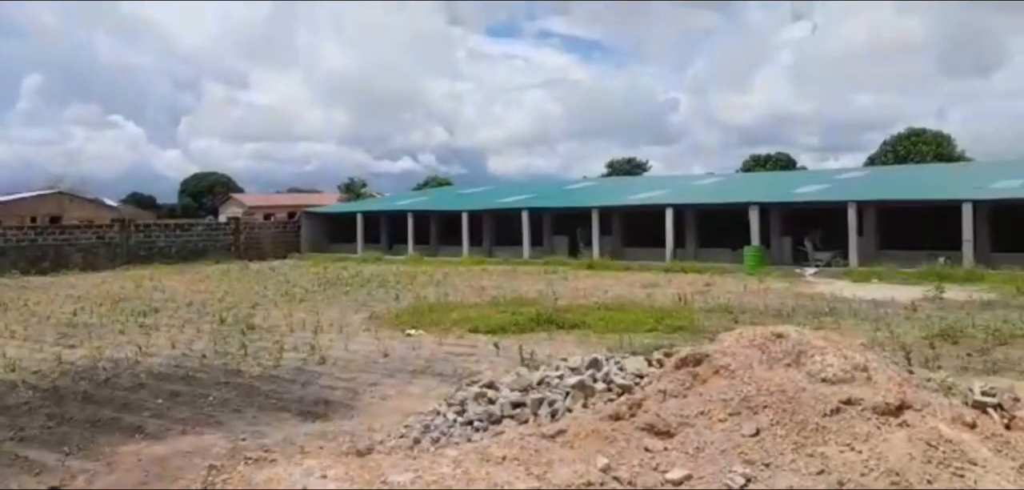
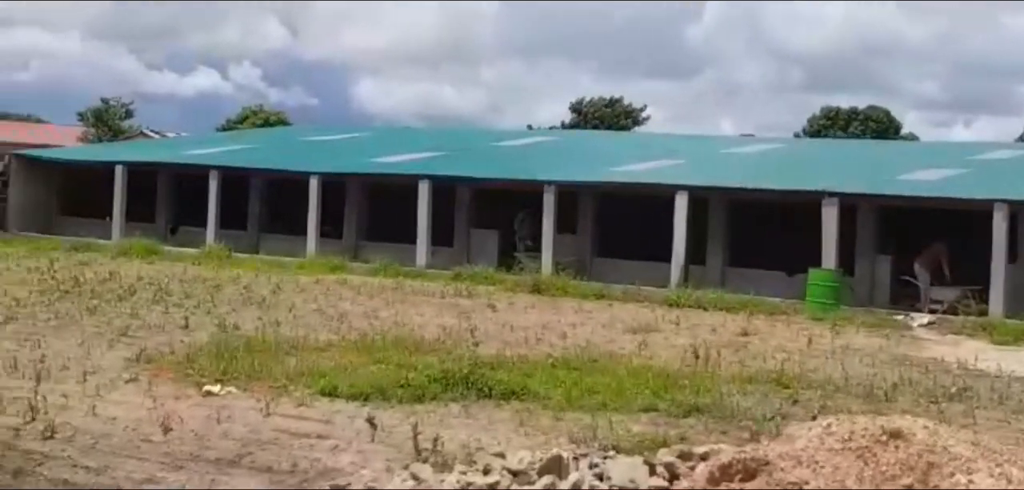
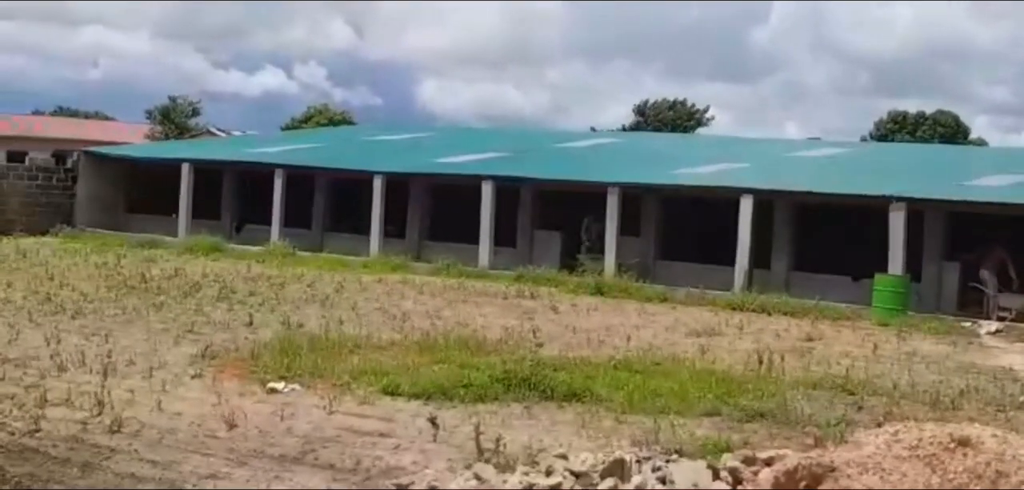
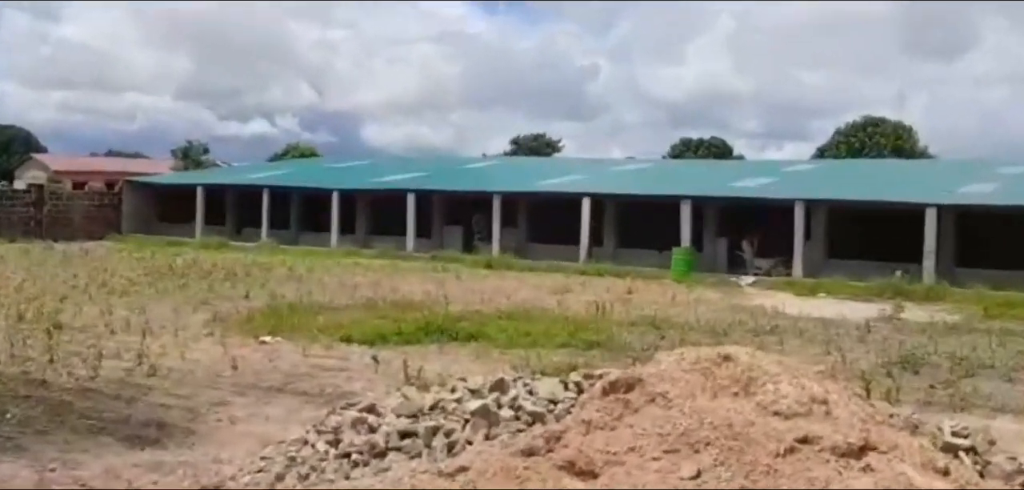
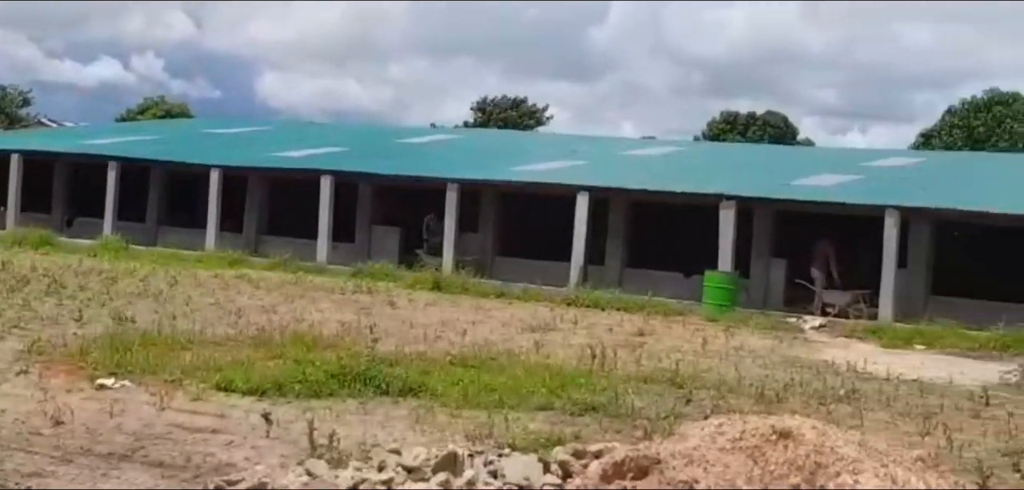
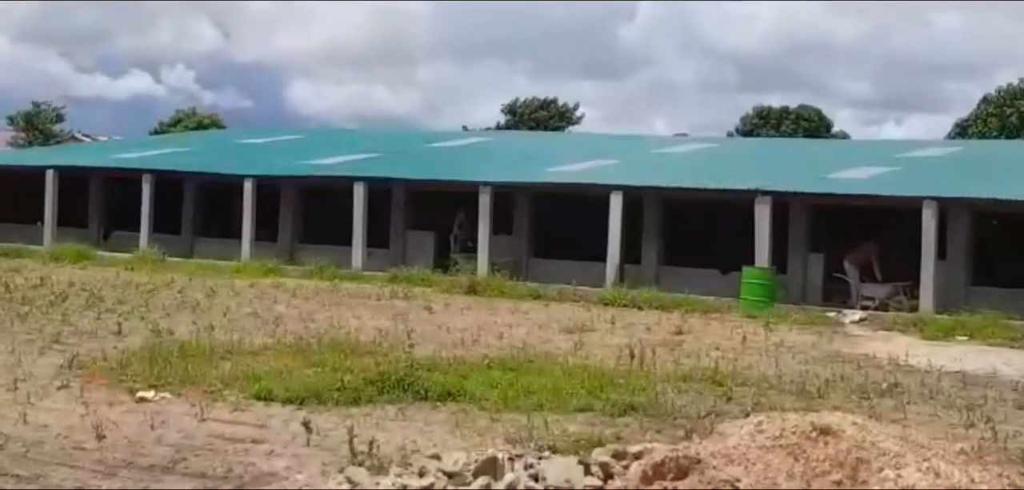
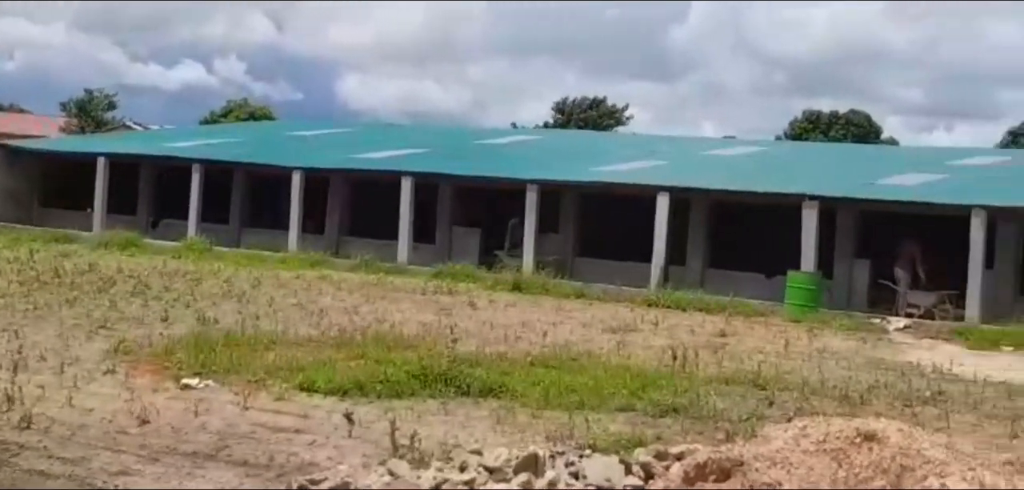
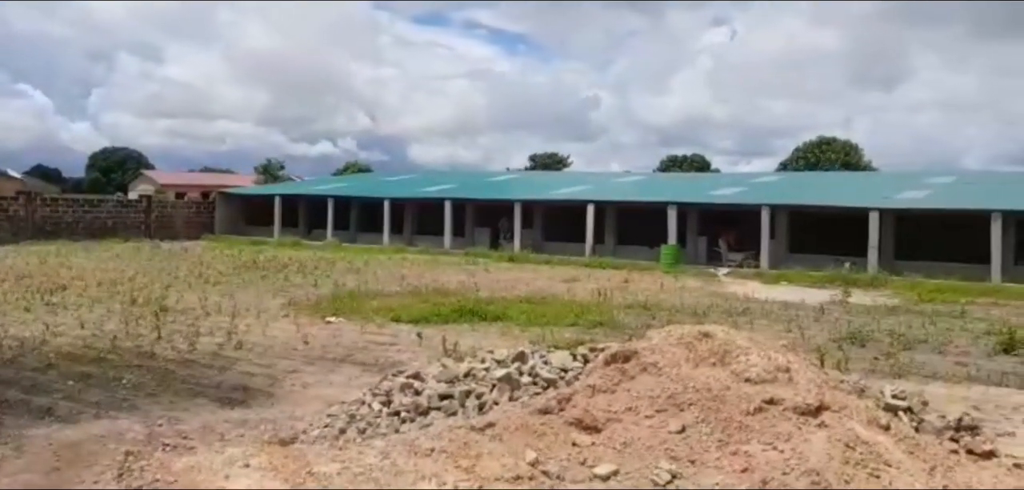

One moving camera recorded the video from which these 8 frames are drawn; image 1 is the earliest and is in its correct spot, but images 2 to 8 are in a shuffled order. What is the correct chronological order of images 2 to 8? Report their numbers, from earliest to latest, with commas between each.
8, 4, 6, 2, 3, 7, 5
